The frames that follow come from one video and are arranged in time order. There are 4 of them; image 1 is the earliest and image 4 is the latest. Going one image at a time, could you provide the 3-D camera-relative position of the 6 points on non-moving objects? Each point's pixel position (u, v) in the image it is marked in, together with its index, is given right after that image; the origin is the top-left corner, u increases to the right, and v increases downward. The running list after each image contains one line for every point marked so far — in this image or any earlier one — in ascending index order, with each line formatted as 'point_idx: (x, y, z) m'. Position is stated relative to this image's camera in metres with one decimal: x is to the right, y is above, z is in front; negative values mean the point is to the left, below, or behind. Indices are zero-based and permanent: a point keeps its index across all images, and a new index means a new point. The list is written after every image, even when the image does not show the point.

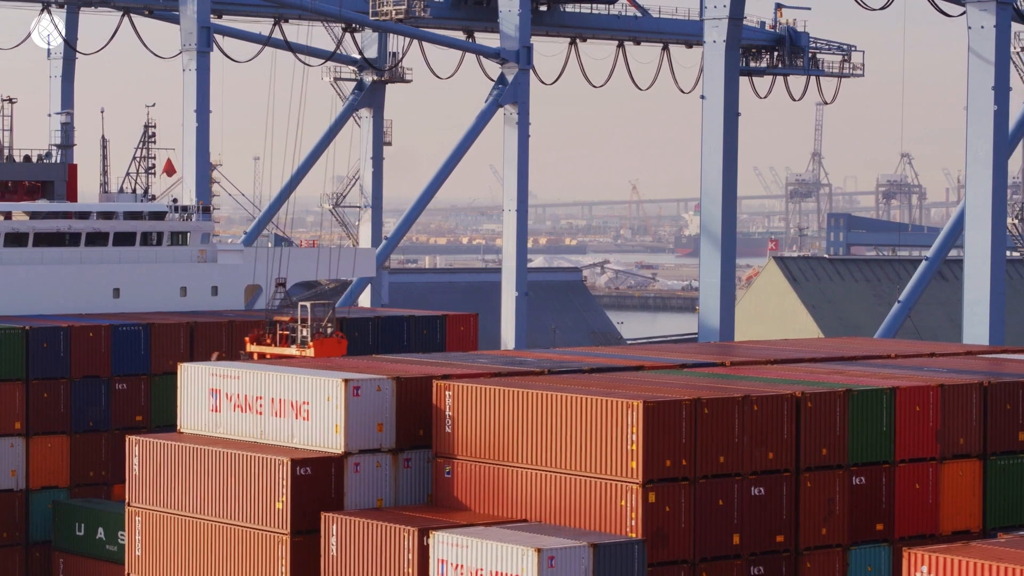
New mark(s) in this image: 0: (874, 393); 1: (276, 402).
0: (+3.9, -1.1, +15.9) m
1: (-2.8, -1.4, +17.5) m
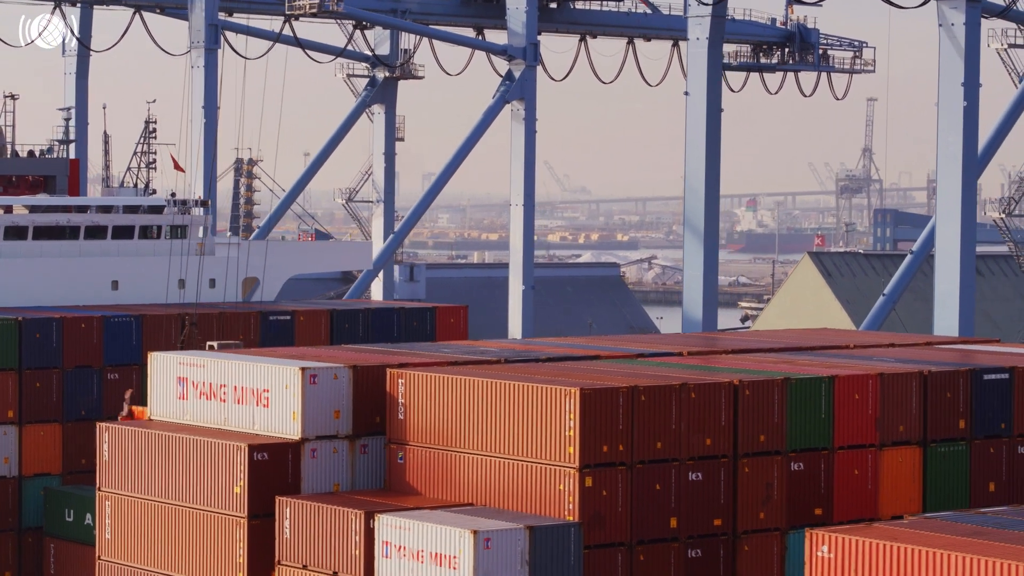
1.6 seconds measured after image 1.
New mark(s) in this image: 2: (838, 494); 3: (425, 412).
0: (+3.4, -1.0, +16.3) m
1: (-3.4, -1.2, +18.1) m
2: (+3.7, -2.3, +16.4) m
3: (-1.0, -1.4, +16.7) m
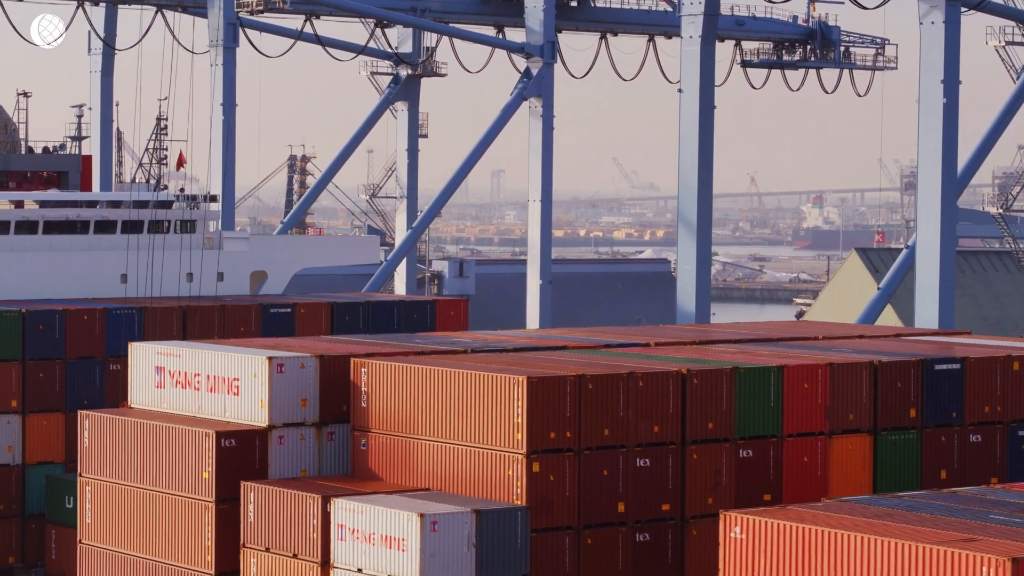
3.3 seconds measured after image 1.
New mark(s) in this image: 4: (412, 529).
0: (+2.9, -0.9, +16.7) m
1: (-3.9, -1.1, +18.6) m
2: (+3.2, -2.2, +16.7) m
3: (-1.5, -1.3, +17.2) m
4: (-1.0, -2.4, +14.8) m
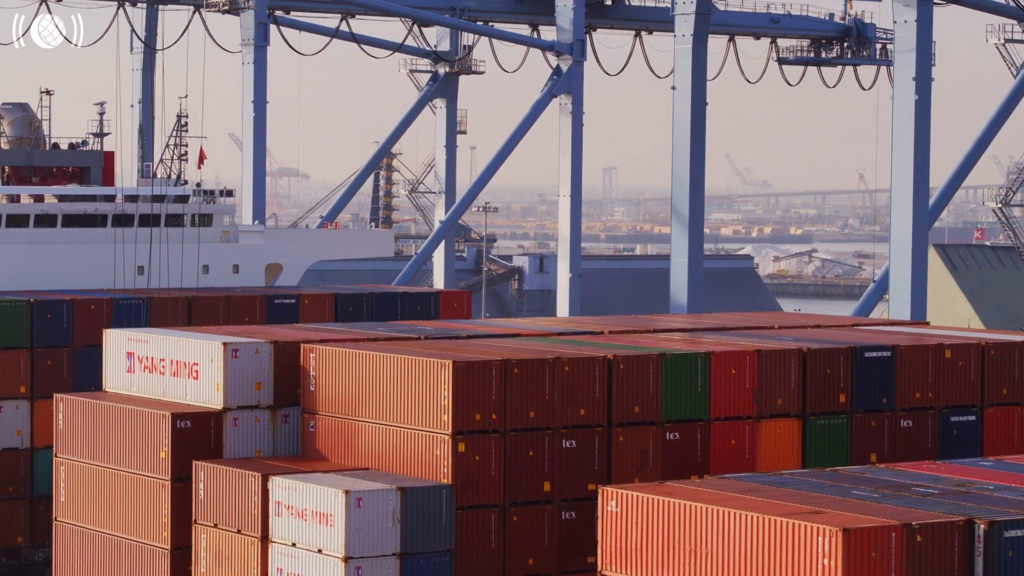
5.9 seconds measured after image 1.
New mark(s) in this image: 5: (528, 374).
0: (+2.1, -0.8, +17.2) m
1: (-4.5, -1.0, +19.5) m
2: (+2.4, -2.1, +17.3) m
3: (-2.2, -1.2, +17.9) m
4: (-1.9, -2.3, +15.5) m
5: (+0.2, -1.0, +16.6) m
